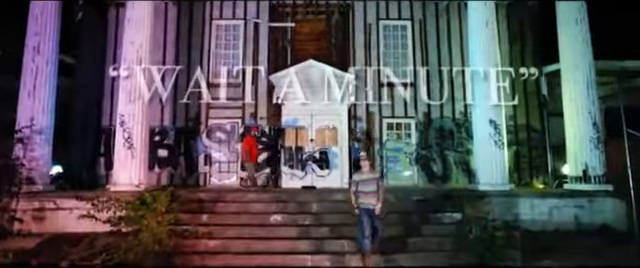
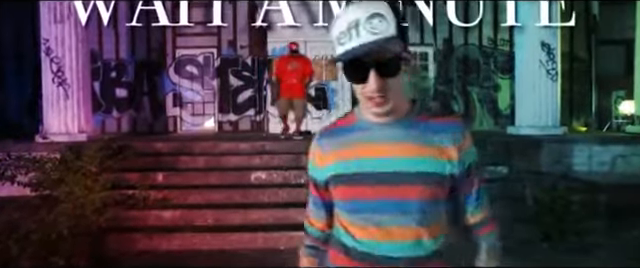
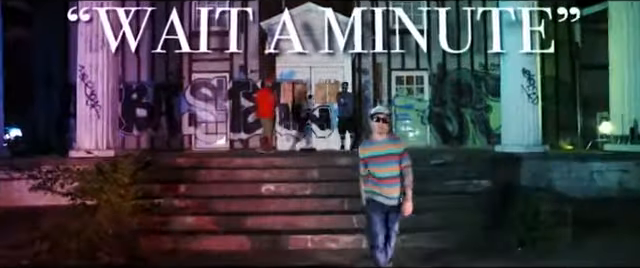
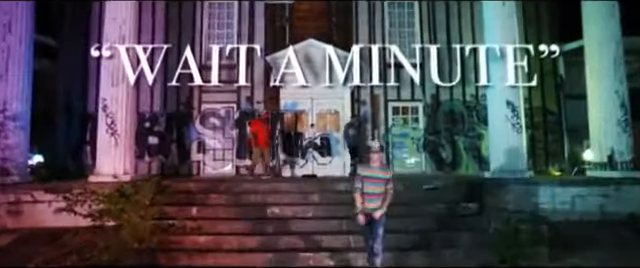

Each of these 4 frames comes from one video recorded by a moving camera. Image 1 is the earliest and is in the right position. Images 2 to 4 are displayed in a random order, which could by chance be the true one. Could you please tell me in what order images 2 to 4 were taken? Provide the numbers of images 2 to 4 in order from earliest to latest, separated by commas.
4, 3, 2
